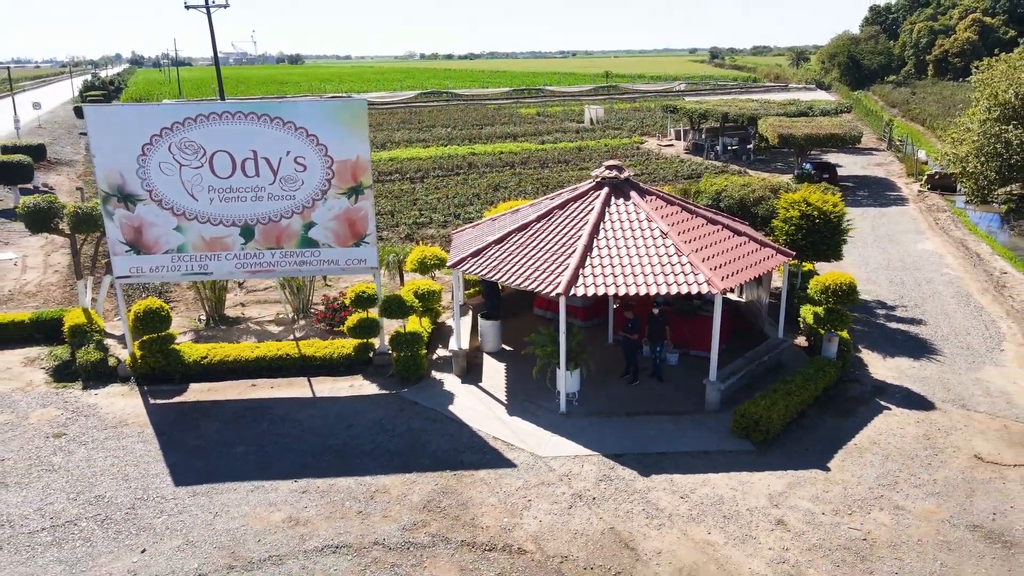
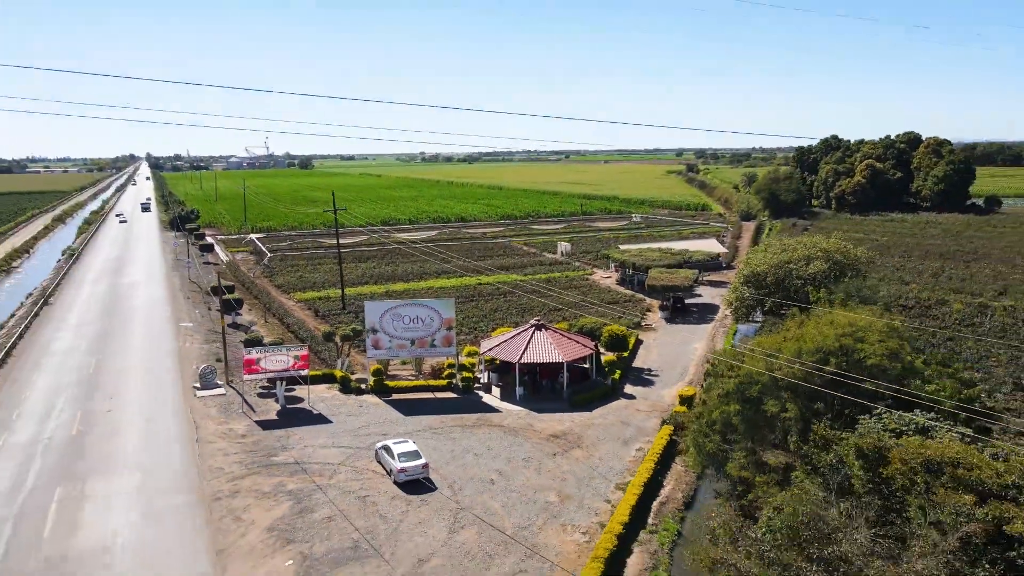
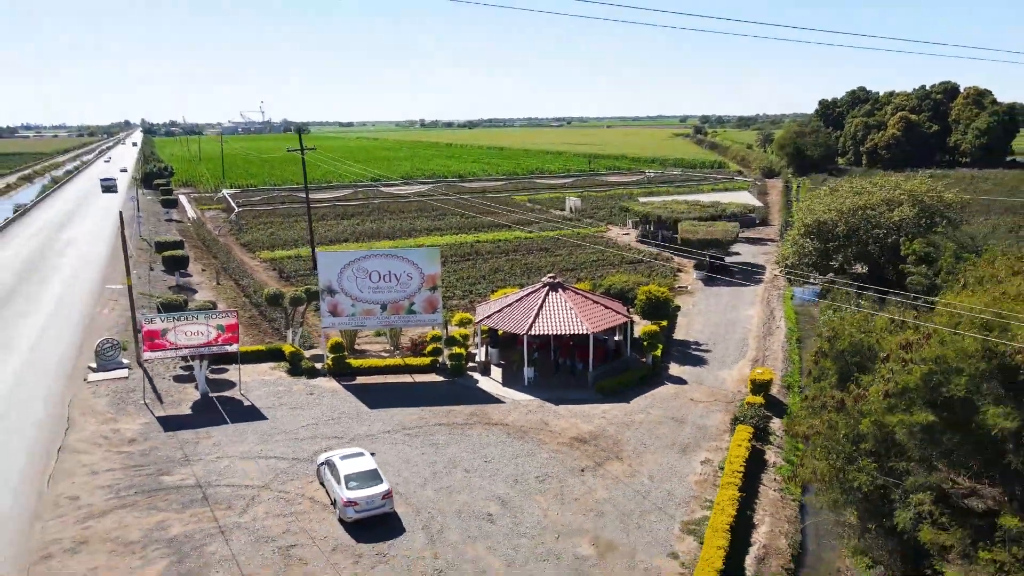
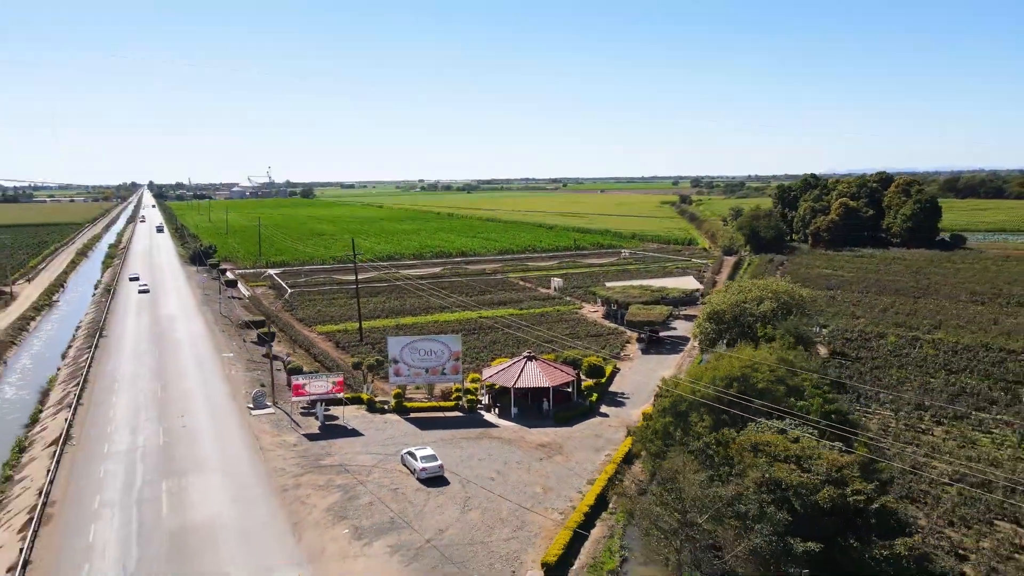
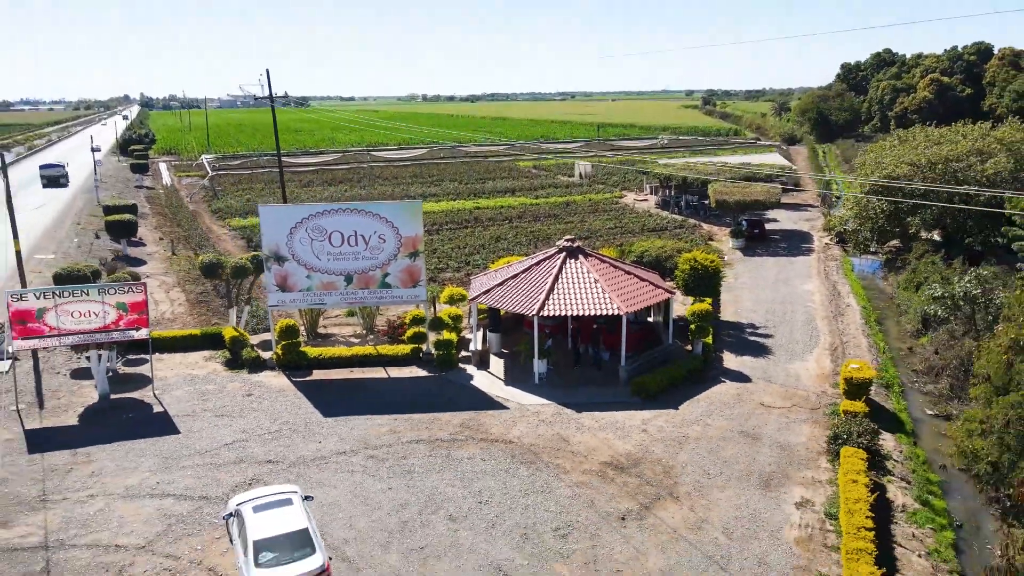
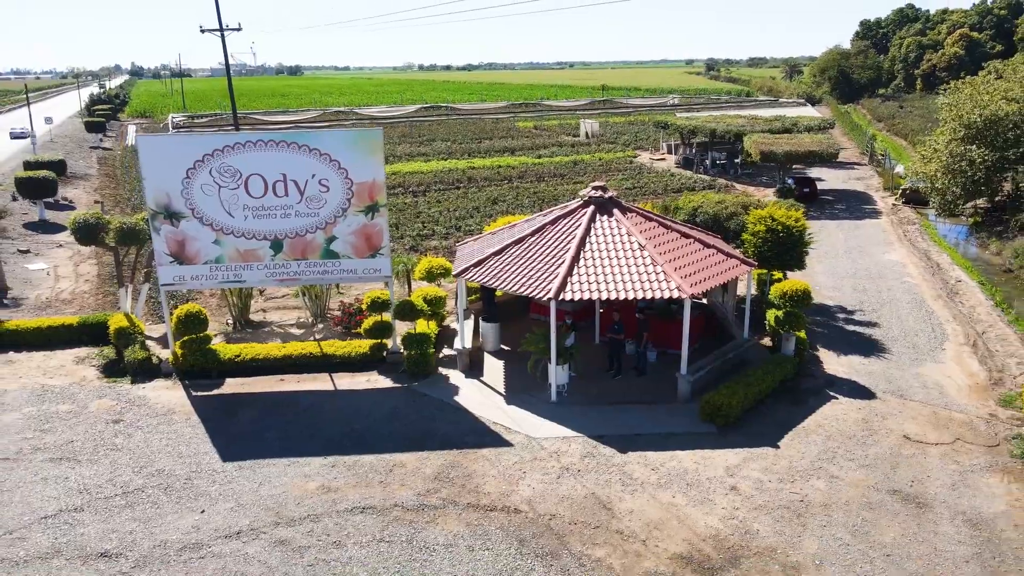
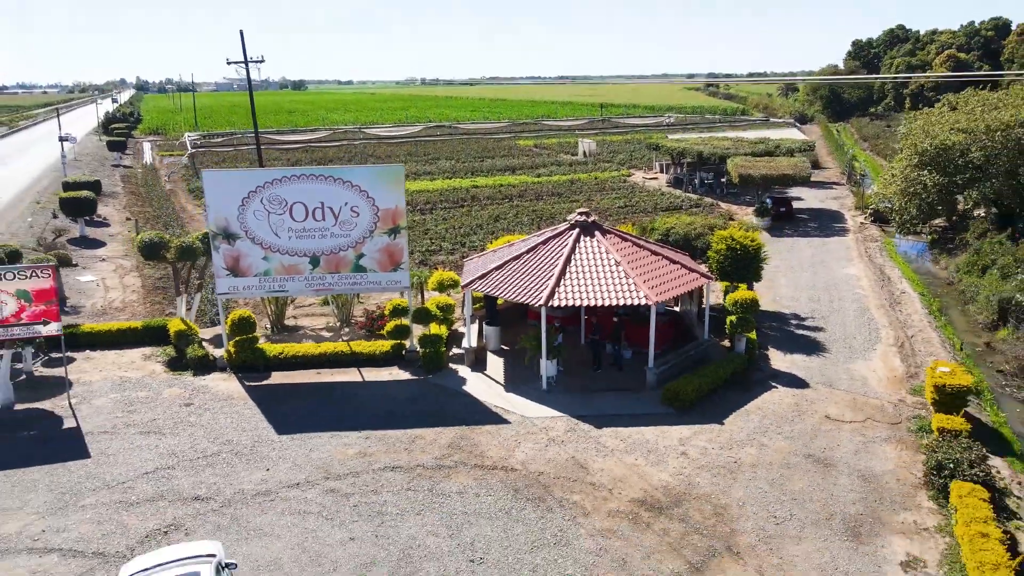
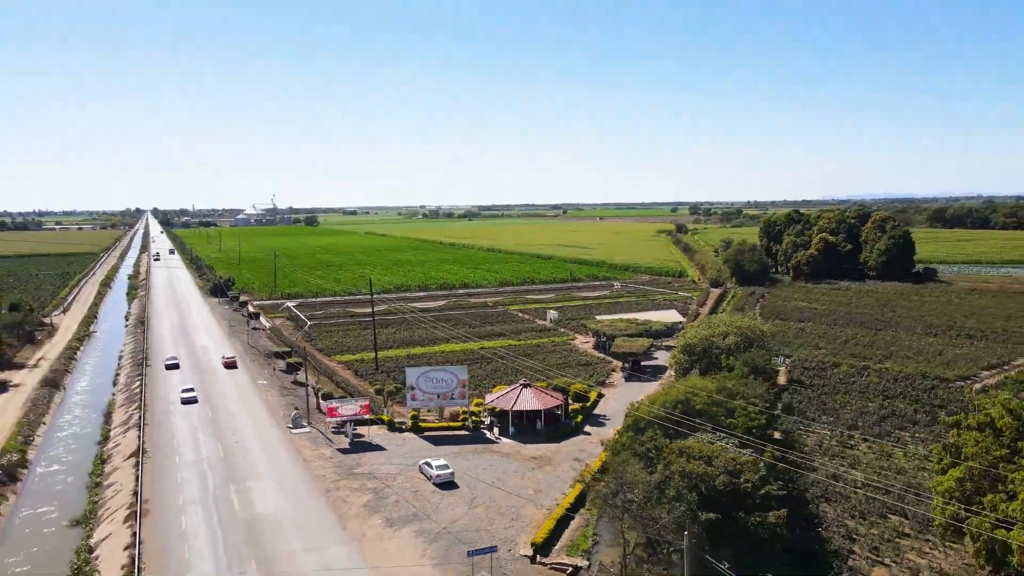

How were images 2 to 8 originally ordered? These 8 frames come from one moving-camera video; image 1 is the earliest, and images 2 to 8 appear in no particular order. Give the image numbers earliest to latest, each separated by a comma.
6, 7, 5, 3, 2, 4, 8
